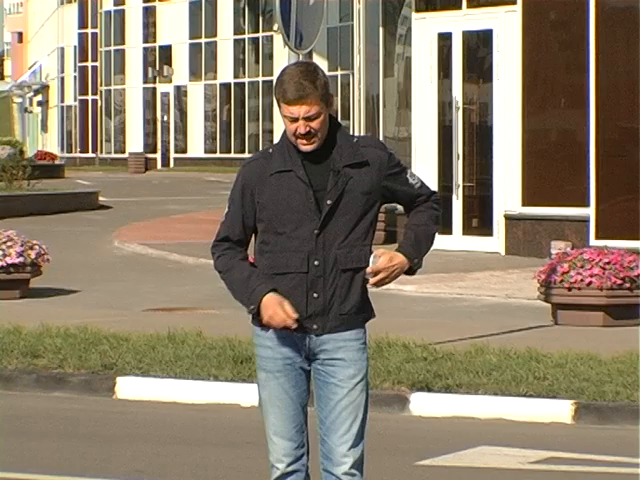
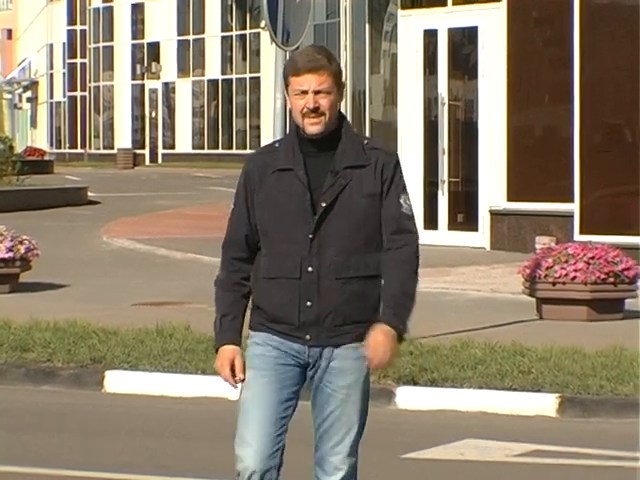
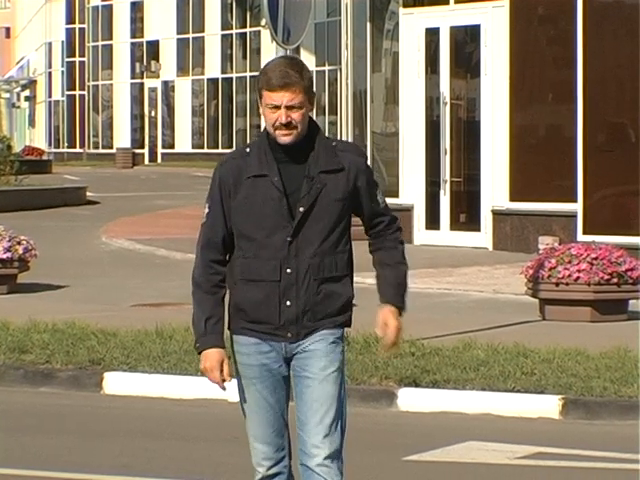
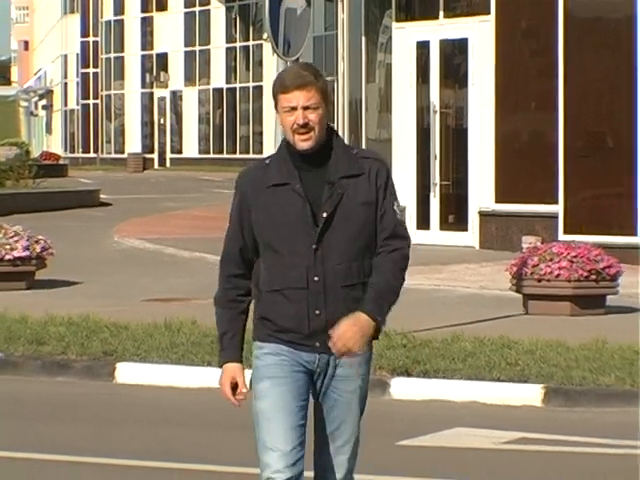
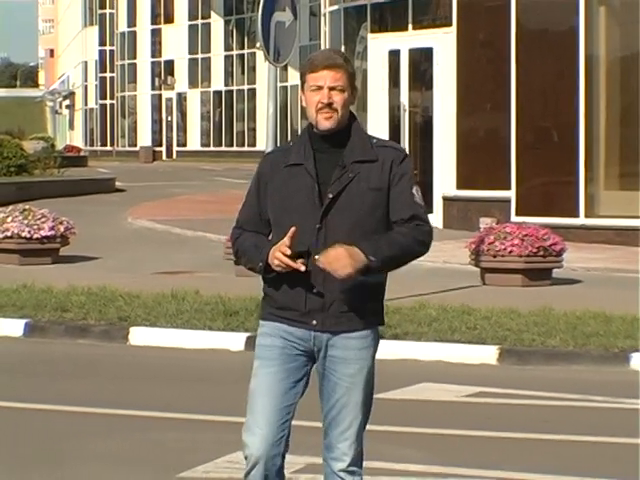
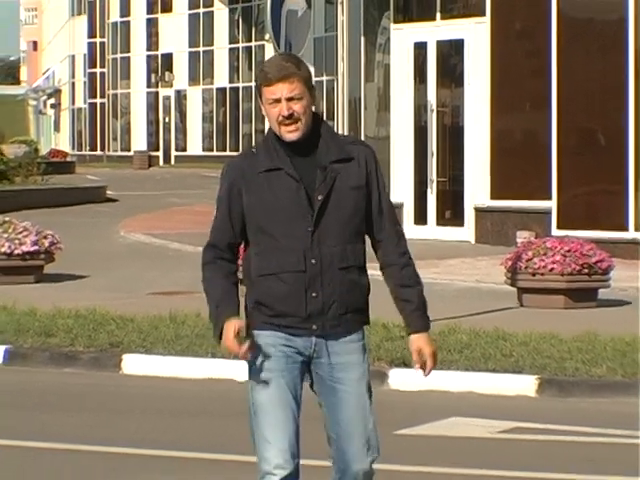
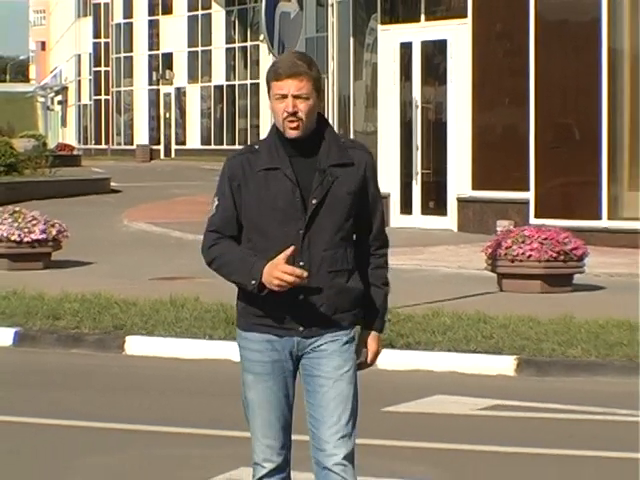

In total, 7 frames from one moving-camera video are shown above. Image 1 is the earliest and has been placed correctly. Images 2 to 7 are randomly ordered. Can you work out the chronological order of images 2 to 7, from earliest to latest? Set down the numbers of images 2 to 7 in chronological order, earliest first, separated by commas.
3, 2, 4, 6, 7, 5
